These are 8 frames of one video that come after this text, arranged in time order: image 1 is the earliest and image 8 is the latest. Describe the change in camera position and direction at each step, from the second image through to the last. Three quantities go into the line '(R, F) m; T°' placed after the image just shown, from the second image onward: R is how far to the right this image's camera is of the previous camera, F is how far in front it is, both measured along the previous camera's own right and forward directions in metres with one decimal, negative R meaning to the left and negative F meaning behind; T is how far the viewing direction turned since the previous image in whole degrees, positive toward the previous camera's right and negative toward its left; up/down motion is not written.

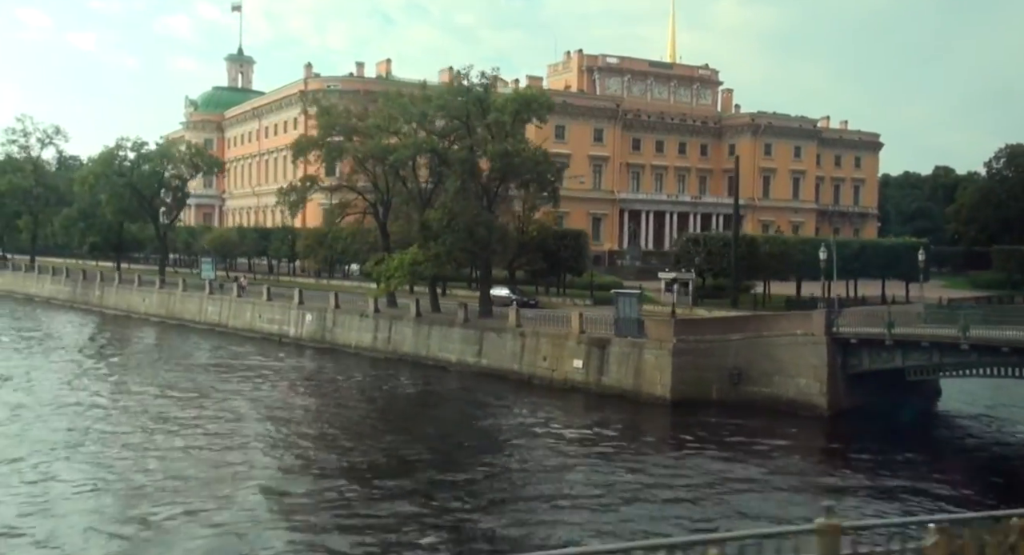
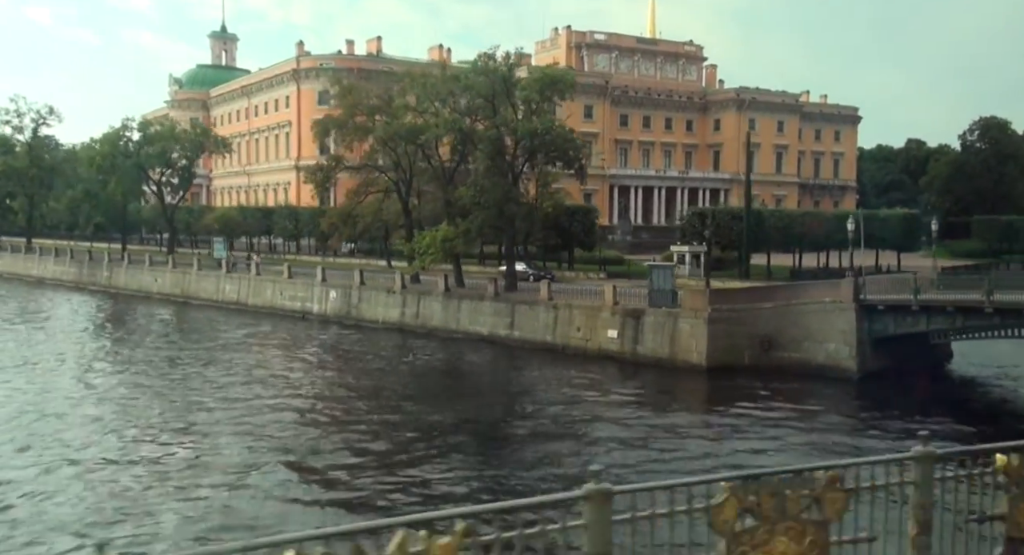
(-2.0, -1.0) m; +2°
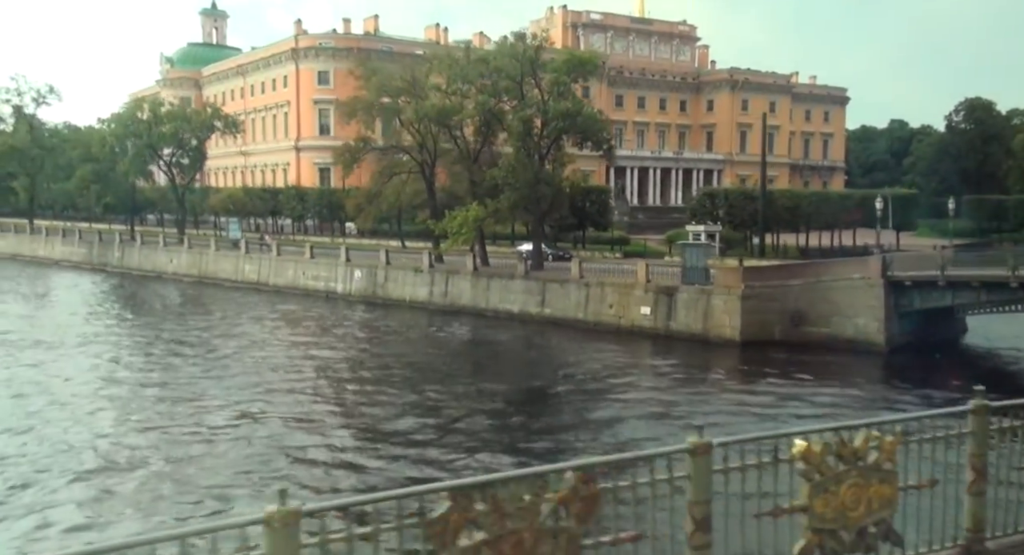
(-1.8, -0.8) m; +1°
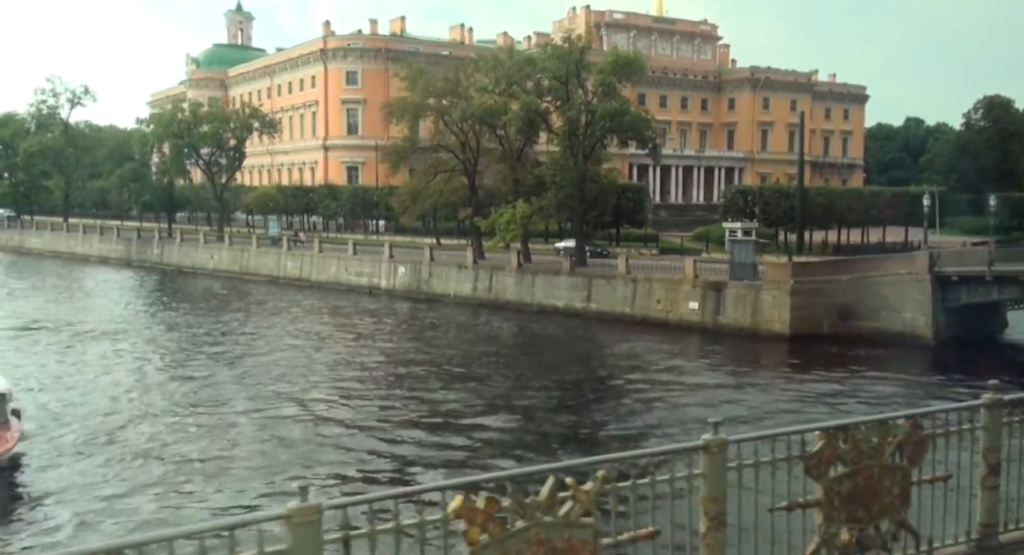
(-1.3, -0.7) m; 0°
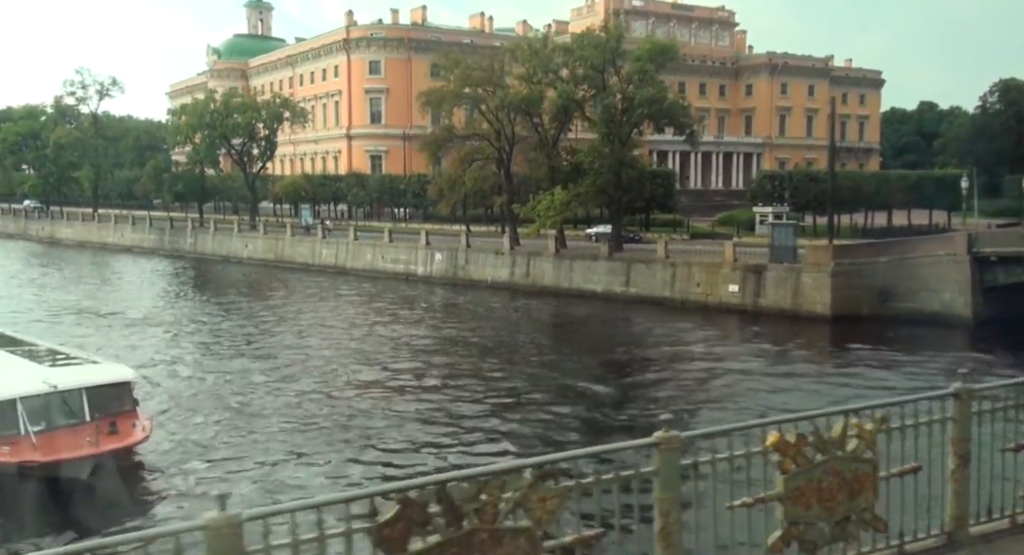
(-1.1, -0.7) m; 0°
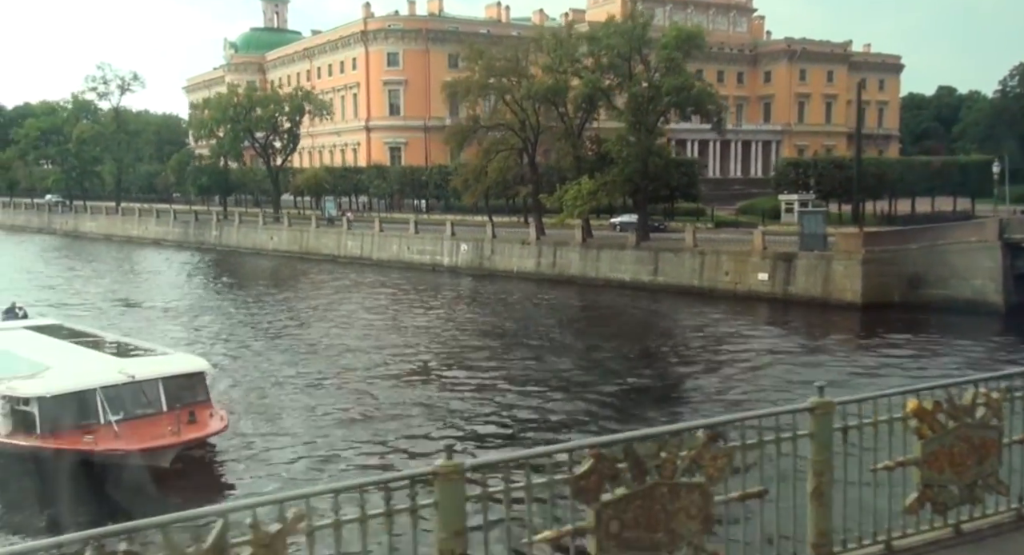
(-0.5, -0.1) m; -1°
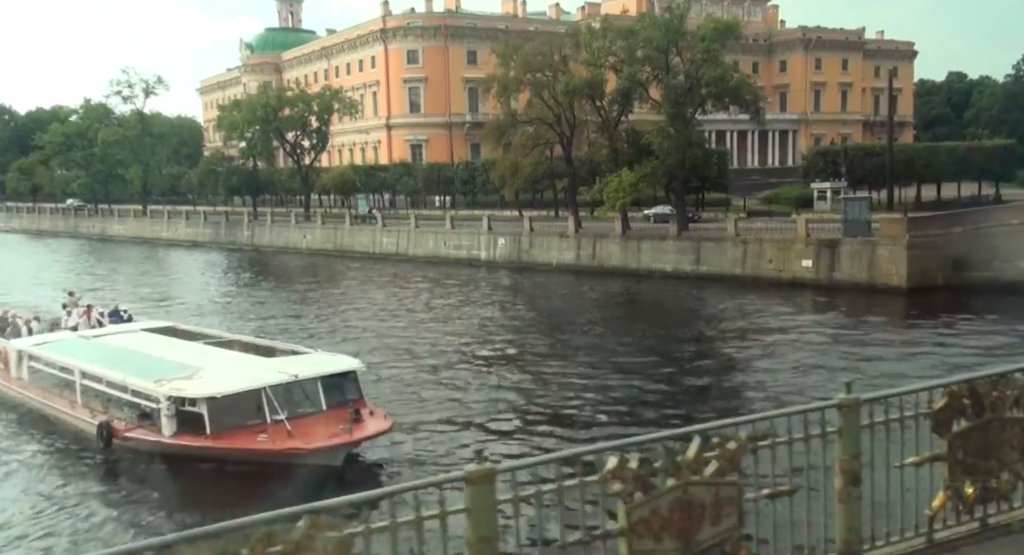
(-1.4, -0.5) m; 0°
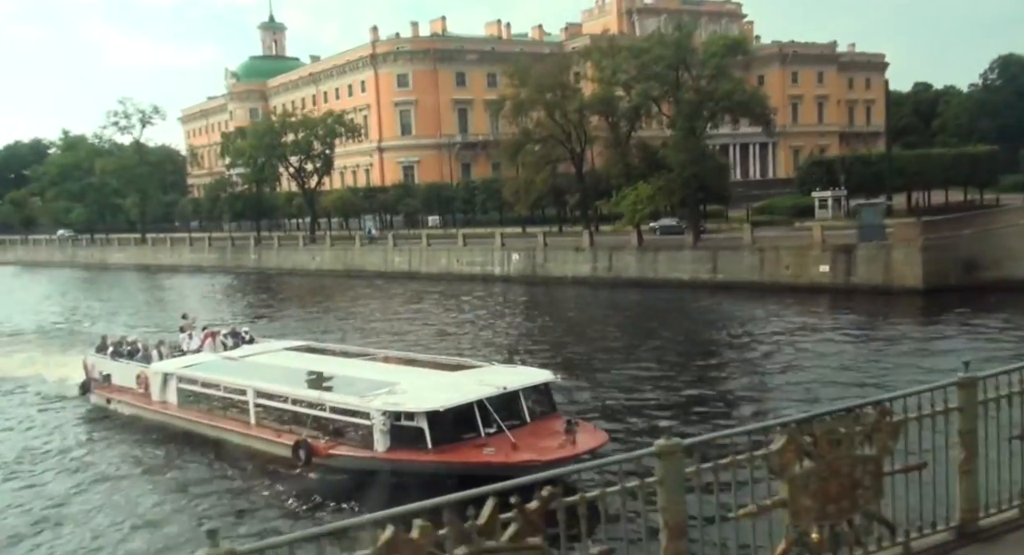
(-2.0, -0.9) m; +2°
